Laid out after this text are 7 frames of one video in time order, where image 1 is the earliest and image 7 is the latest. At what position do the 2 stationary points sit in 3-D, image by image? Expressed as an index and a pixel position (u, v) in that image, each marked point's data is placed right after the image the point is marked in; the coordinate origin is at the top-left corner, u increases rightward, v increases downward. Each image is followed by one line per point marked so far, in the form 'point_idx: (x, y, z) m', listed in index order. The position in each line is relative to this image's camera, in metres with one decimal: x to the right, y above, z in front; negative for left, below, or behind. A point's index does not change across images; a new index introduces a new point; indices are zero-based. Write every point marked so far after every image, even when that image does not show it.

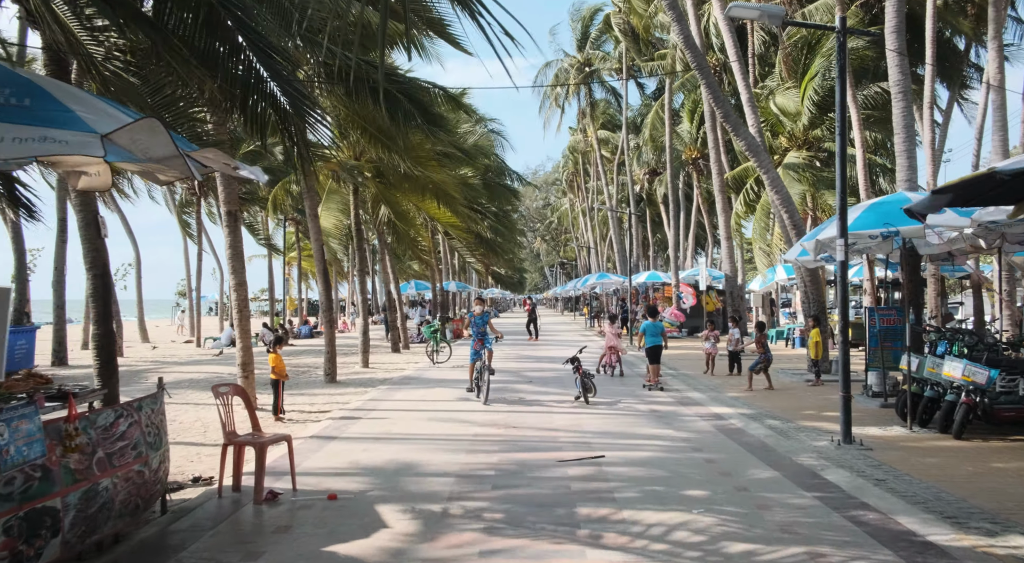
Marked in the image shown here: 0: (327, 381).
0: (-3.4, -1.8, +15.6) m
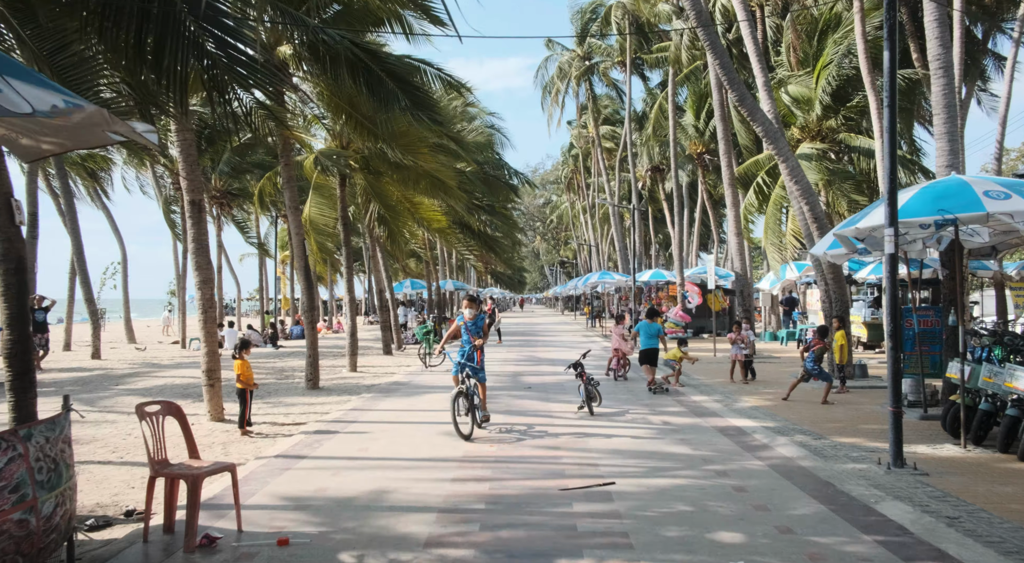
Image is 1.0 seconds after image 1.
0: (-3.4, -1.8, +14.4) m
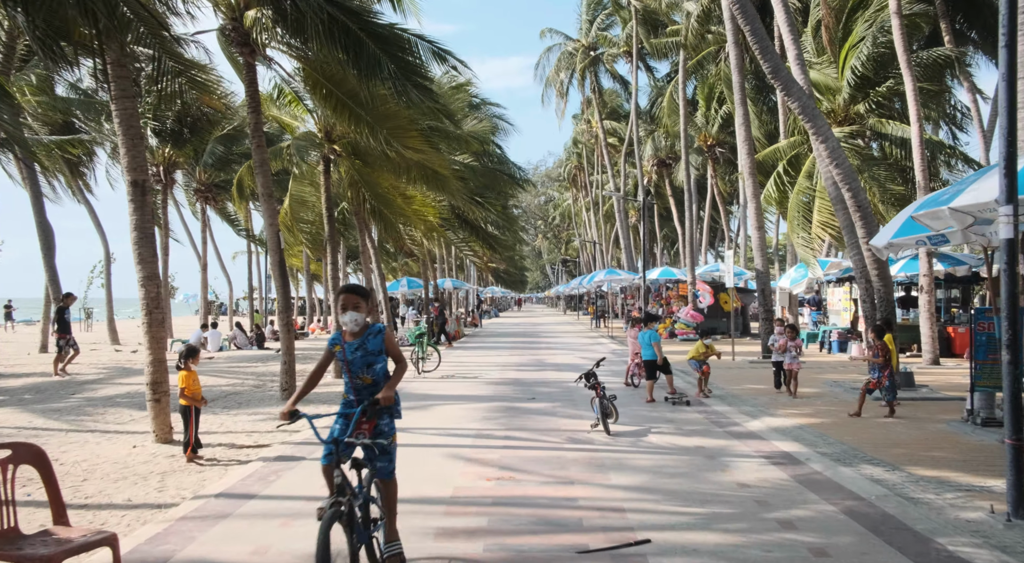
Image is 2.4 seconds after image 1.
0: (-3.4, -1.7, +12.8) m
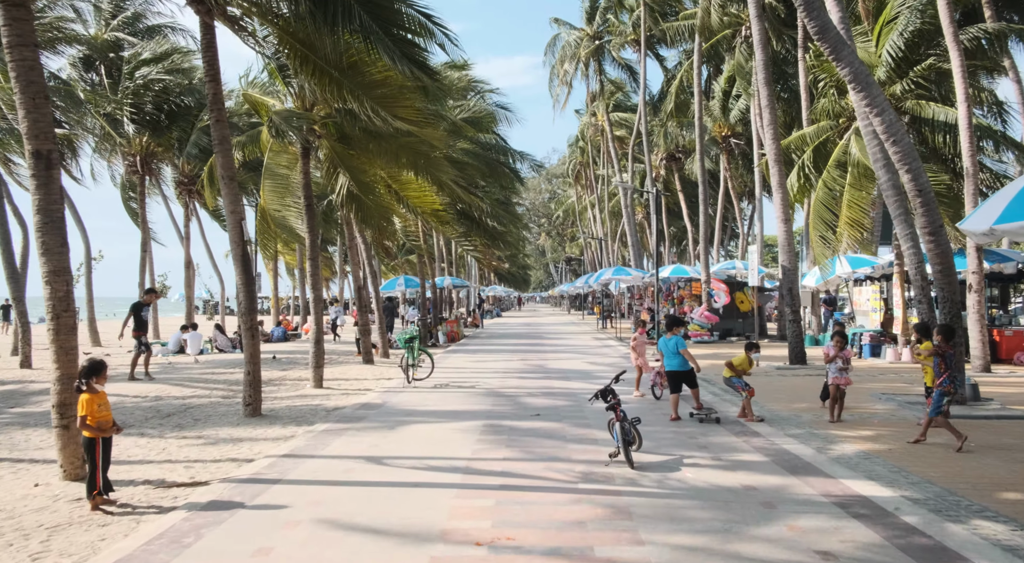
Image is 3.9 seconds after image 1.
0: (-3.4, -1.7, +11.0) m
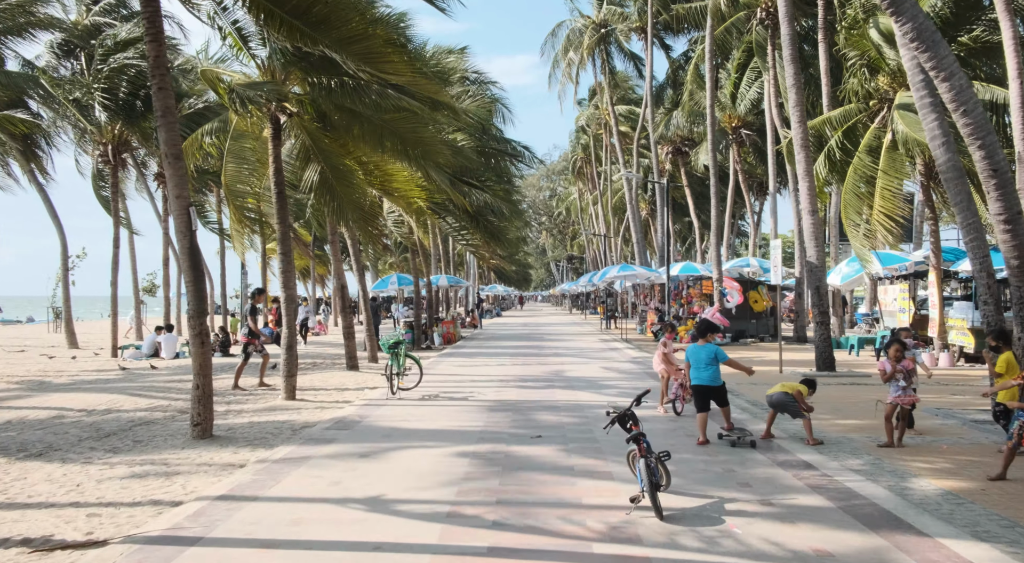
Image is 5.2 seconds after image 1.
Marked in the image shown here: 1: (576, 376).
0: (-3.4, -1.7, +9.3) m
1: (+1.2, -1.8, +15.9) m
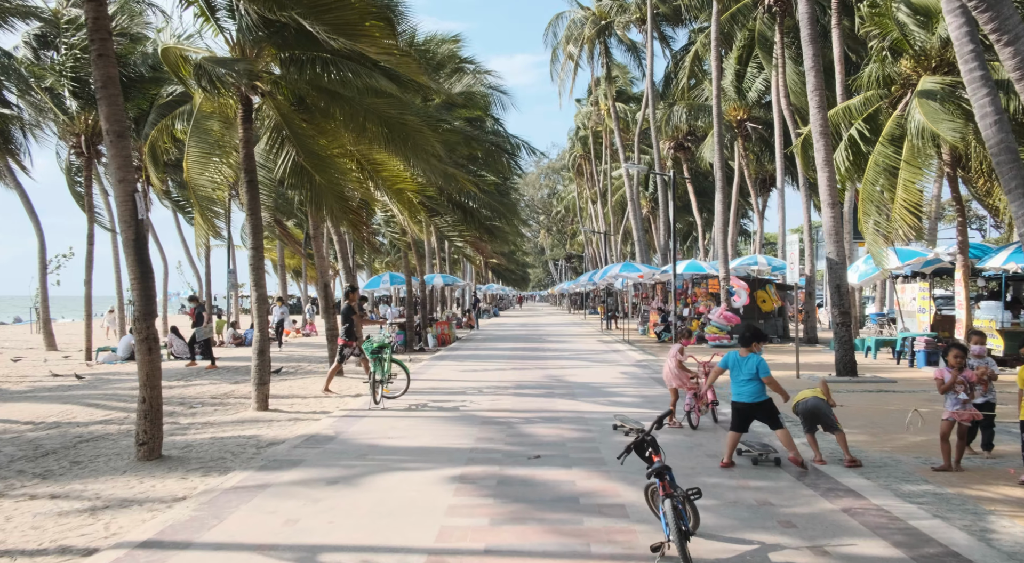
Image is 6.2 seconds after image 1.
0: (-3.5, -1.6, +8.0) m
1: (+1.1, -1.7, +14.7) m
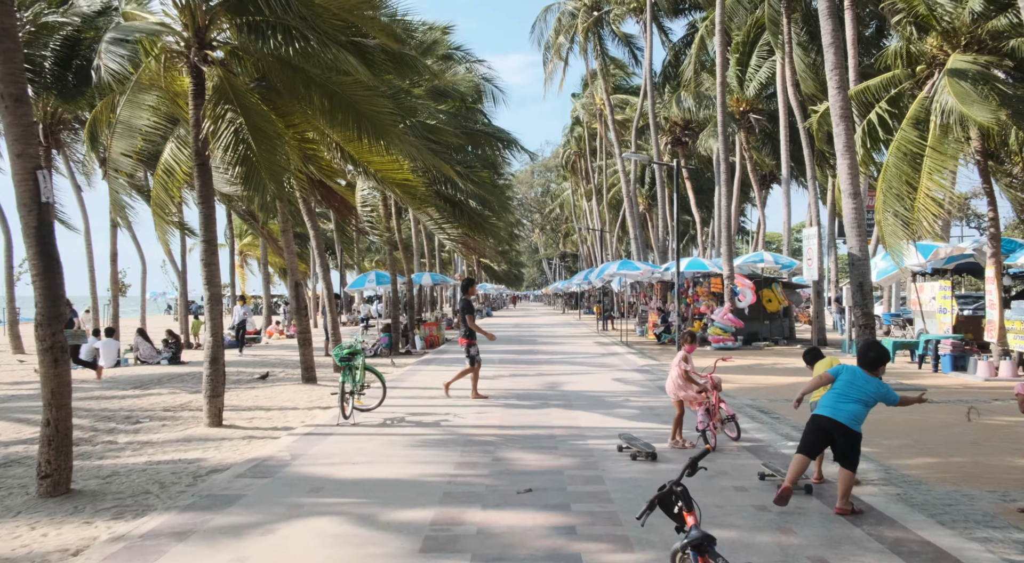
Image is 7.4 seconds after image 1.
0: (-3.6, -1.6, +6.6) m
1: (+1.0, -1.7, +13.3) m
